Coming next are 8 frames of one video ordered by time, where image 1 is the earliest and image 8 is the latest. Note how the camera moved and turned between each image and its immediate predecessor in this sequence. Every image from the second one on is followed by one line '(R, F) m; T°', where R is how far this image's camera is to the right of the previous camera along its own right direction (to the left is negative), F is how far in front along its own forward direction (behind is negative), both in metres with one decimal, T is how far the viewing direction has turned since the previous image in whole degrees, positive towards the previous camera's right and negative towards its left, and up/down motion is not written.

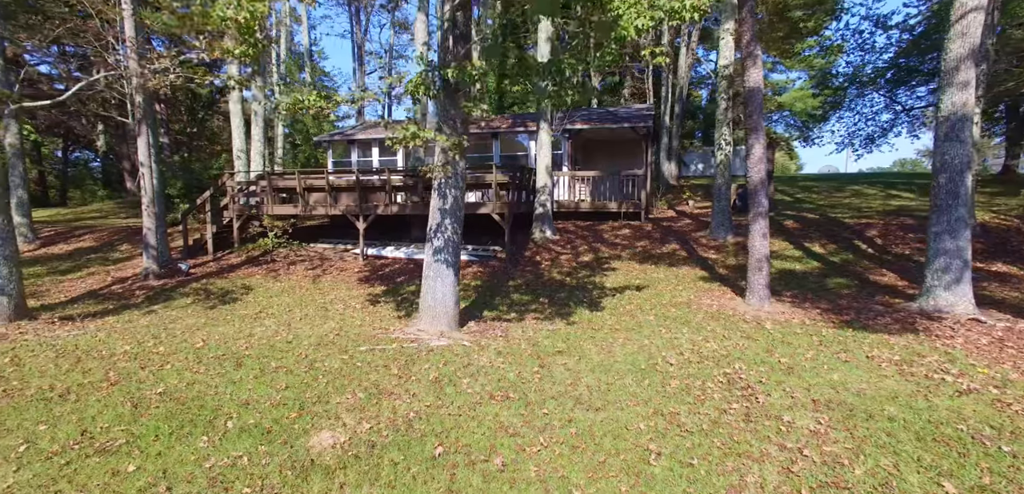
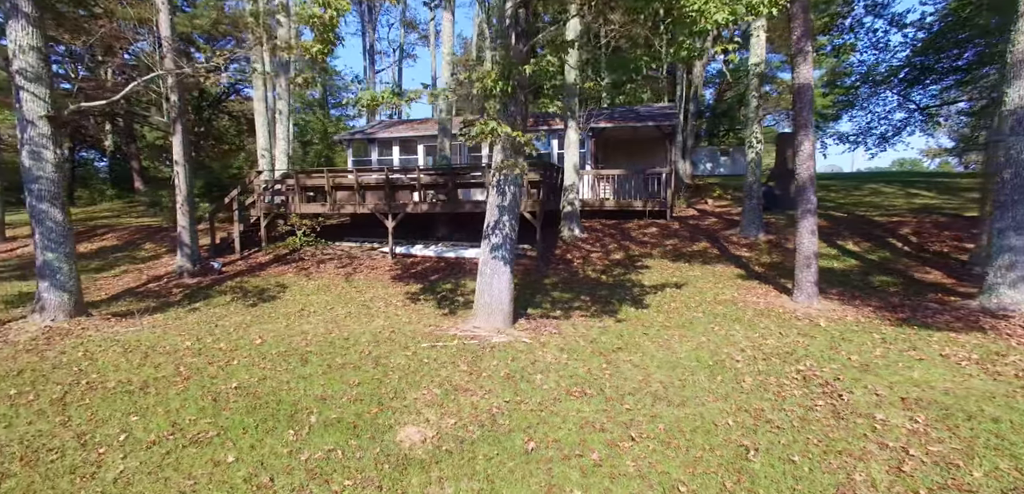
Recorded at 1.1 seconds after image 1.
(-0.7, 0.0) m; -1°
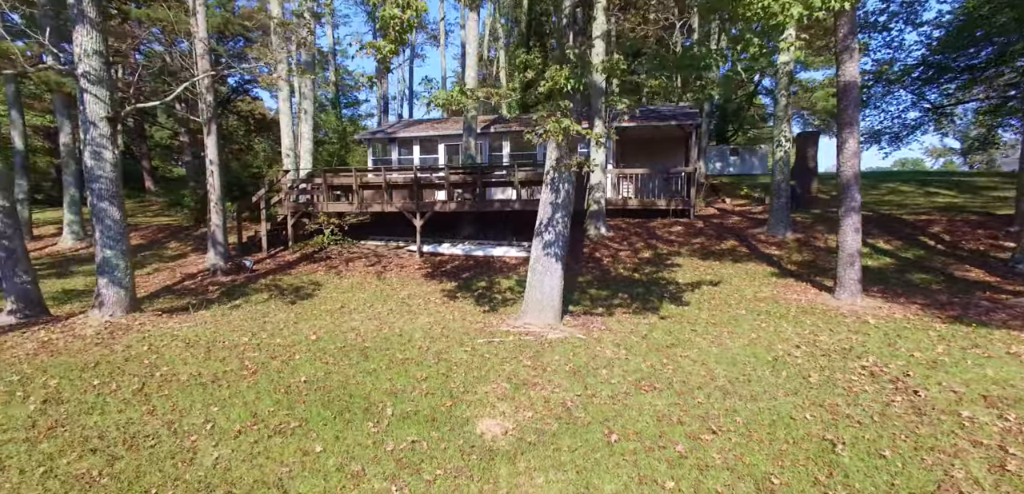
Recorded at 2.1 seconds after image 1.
(-0.6, -0.1) m; -1°
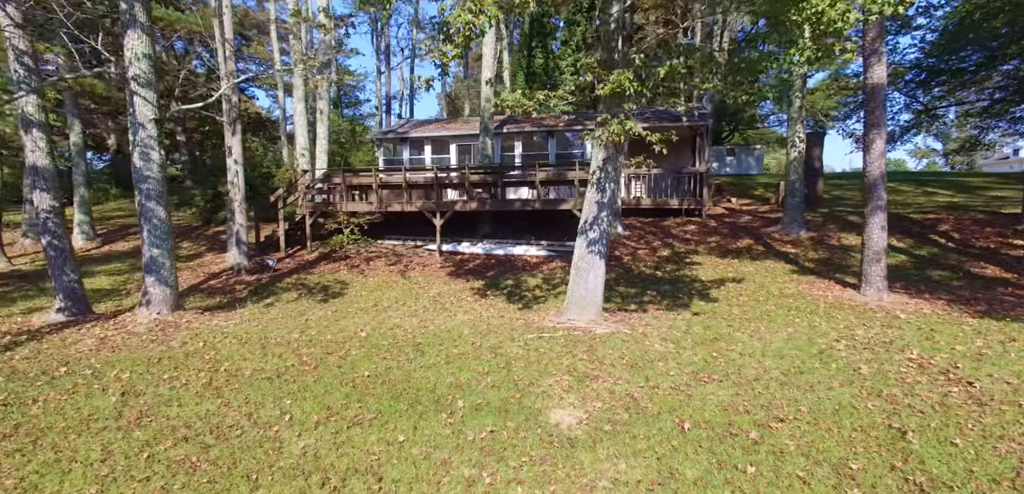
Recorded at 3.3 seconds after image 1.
(-0.7, -0.2) m; 0°
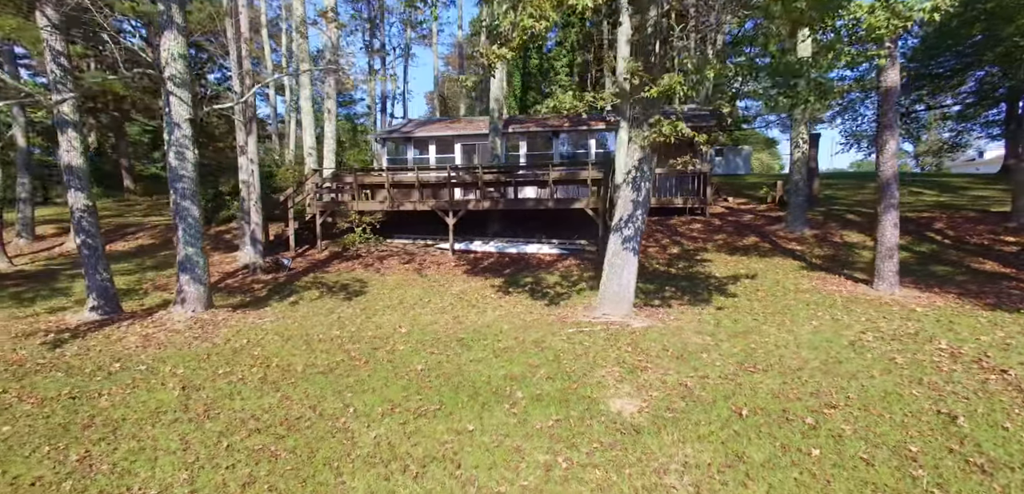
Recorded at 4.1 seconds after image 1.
(-0.7, -0.2) m; +1°
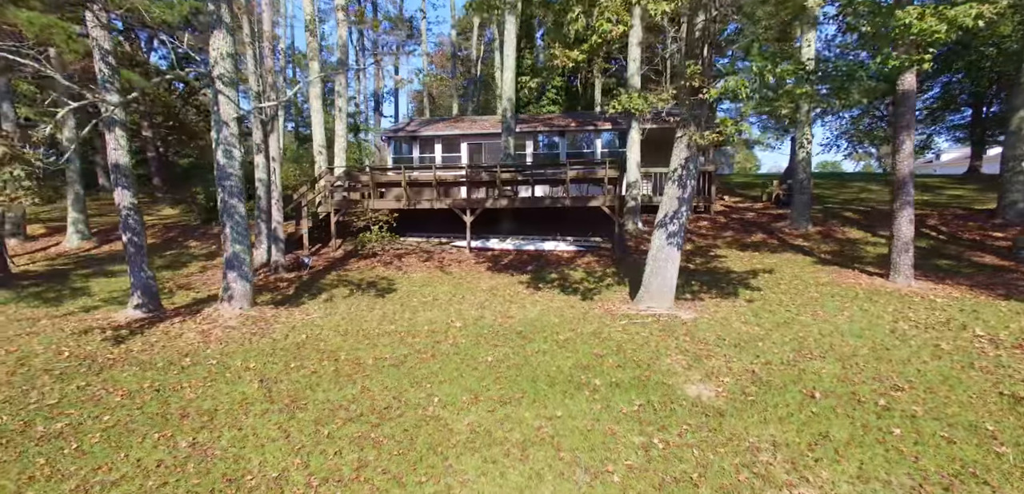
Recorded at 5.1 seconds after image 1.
(-1.0, -0.2) m; +2°
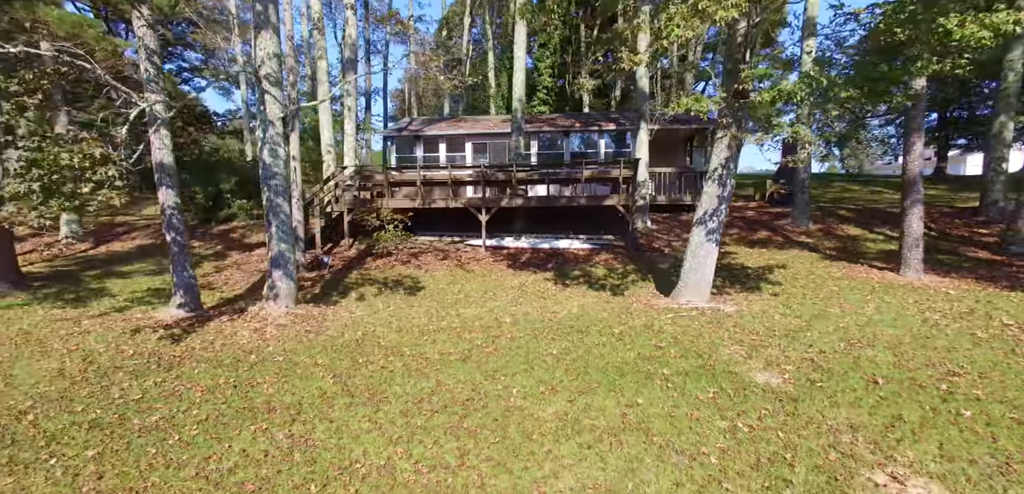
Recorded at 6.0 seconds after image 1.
(-1.0, -0.2) m; +2°
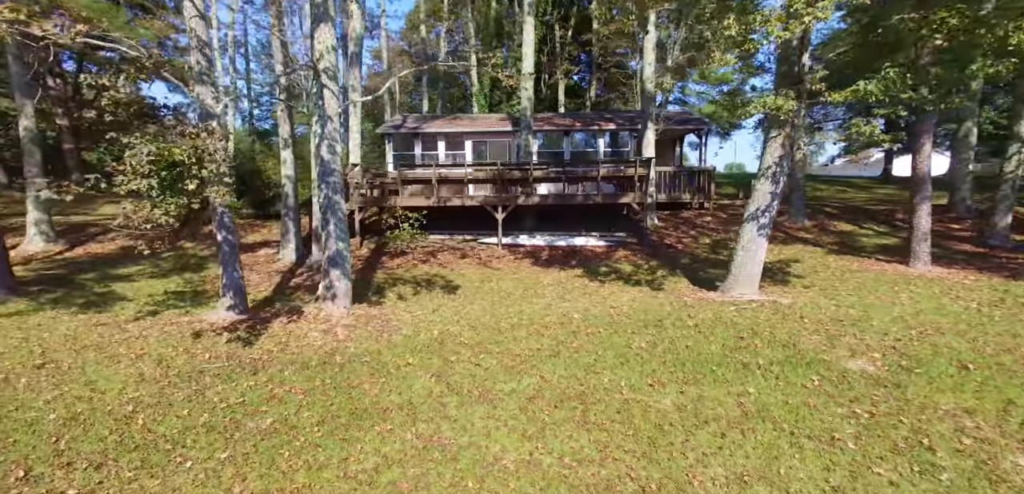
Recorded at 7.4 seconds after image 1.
(-1.5, 0.0) m; +4°
